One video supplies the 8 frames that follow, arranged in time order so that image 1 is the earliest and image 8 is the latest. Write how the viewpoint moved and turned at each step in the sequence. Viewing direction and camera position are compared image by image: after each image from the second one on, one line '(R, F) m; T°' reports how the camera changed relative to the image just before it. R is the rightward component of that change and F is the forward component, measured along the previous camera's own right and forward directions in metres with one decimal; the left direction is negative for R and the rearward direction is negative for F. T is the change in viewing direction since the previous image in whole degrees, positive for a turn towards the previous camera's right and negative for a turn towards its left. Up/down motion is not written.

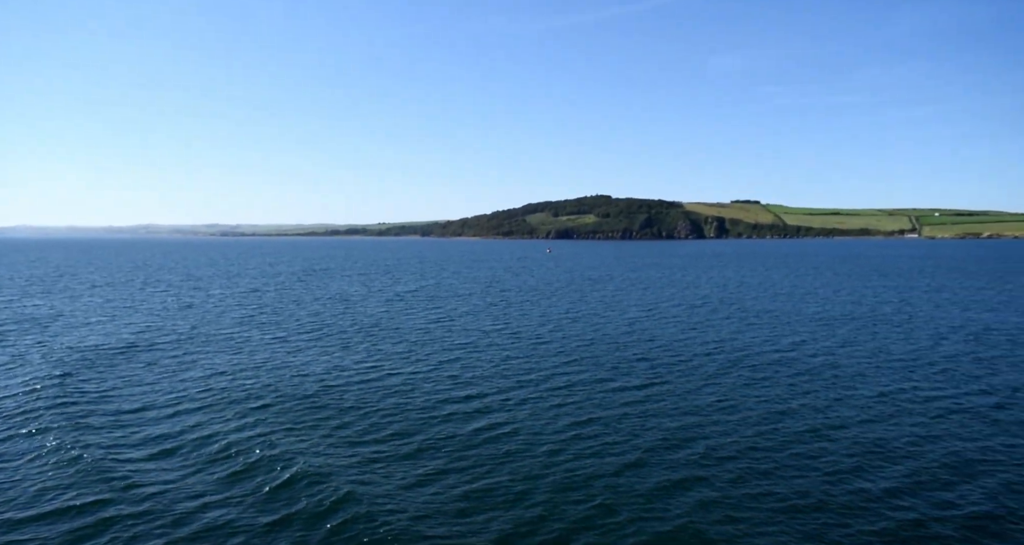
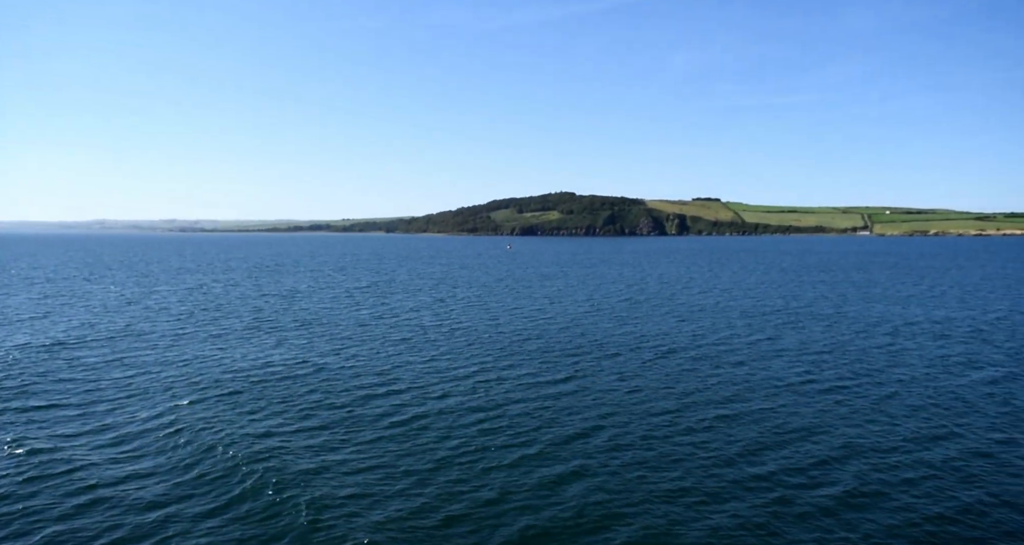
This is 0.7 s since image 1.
(+1.3, -0.7) m; +3°
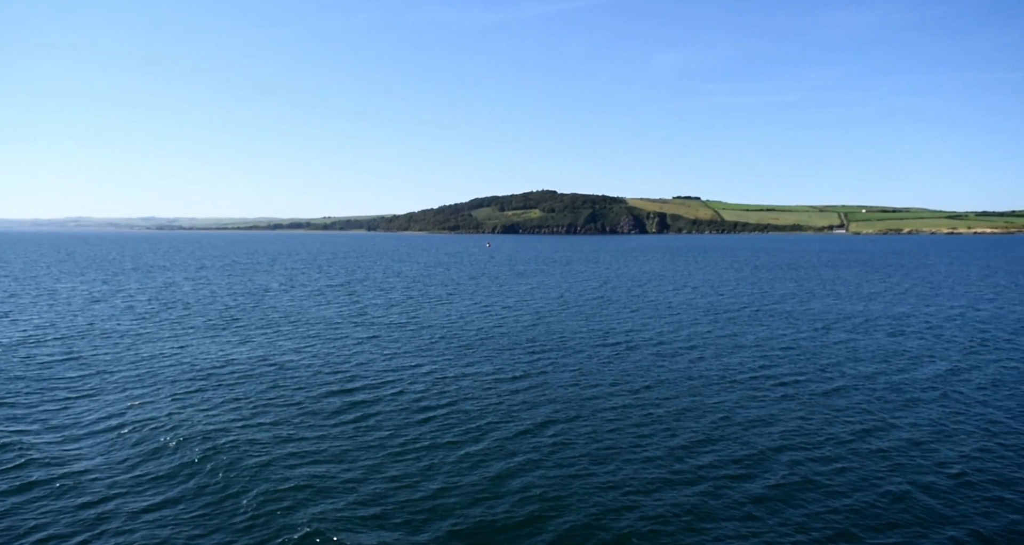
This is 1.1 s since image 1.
(+0.8, -0.3) m; +1°
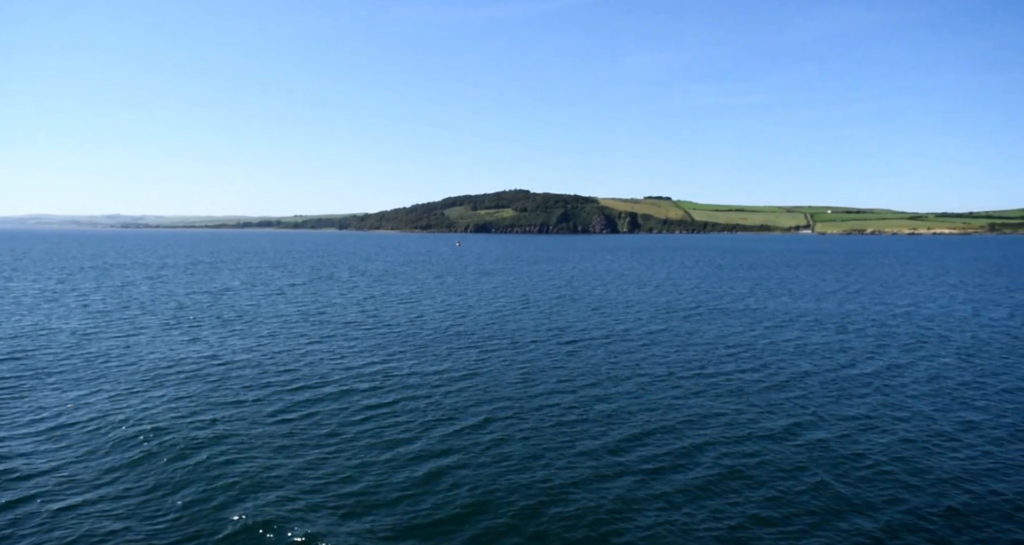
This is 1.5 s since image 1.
(+0.8, -0.3) m; +2°
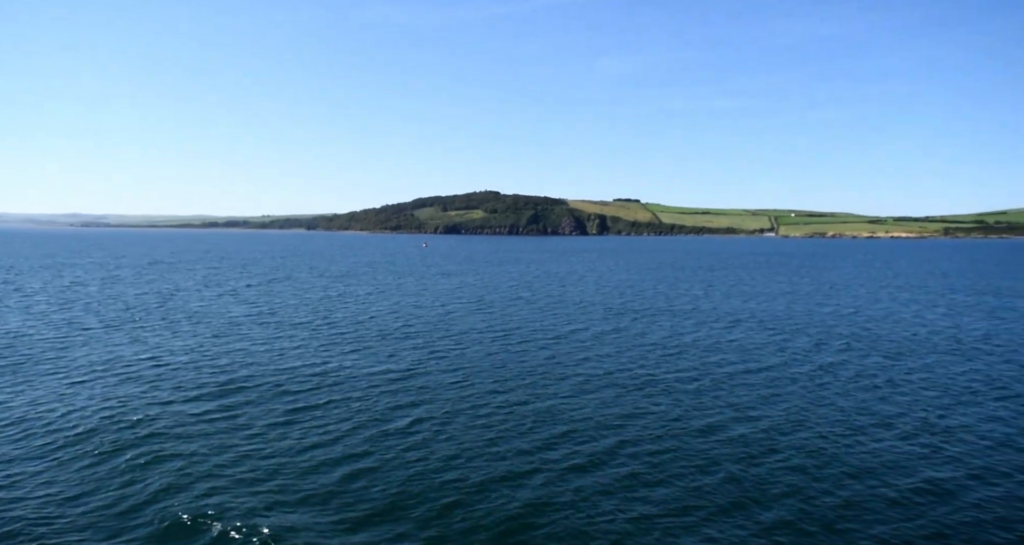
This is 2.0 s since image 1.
(+1.1, -0.4) m; +2°
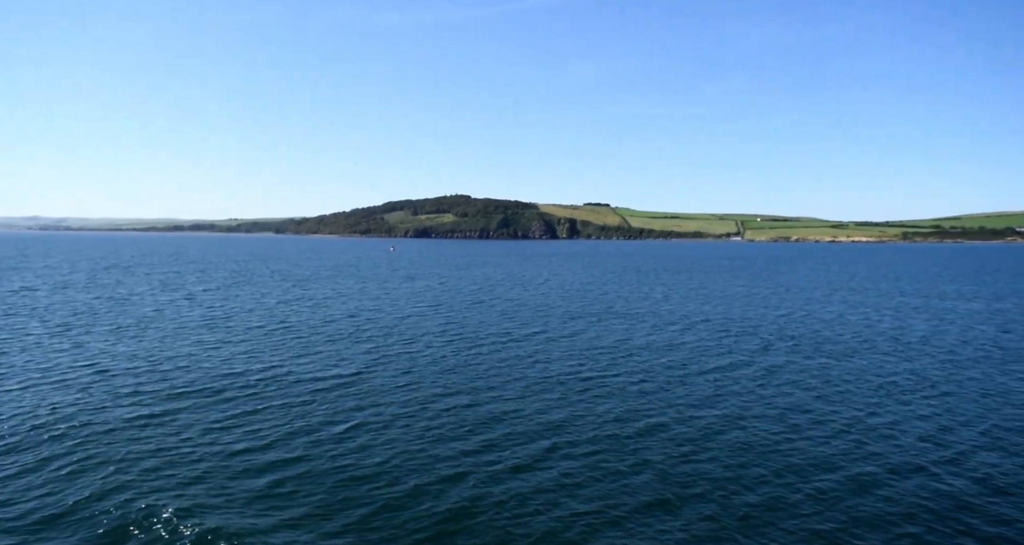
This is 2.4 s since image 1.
(+0.8, -0.3) m; +2°
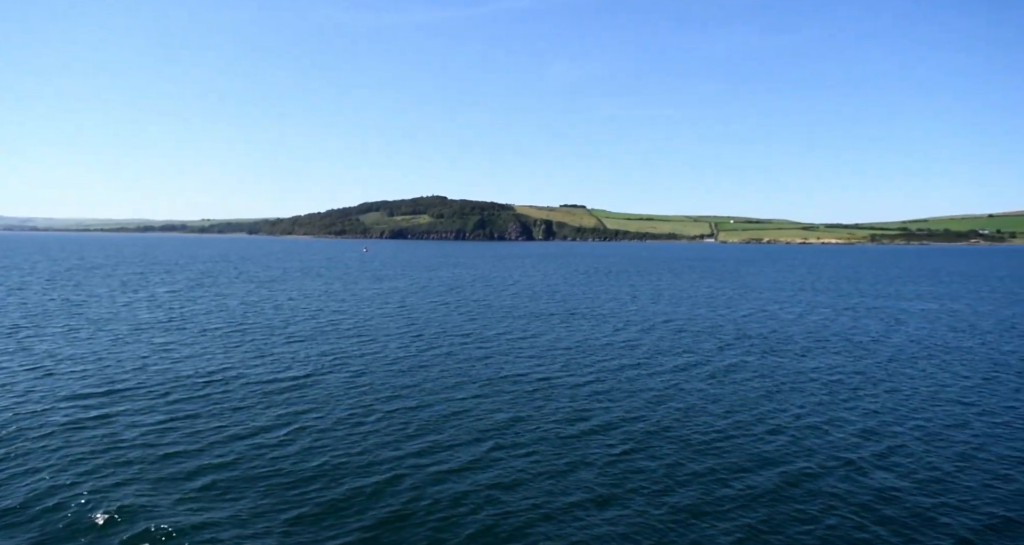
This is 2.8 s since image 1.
(+0.9, -0.2) m; +2°
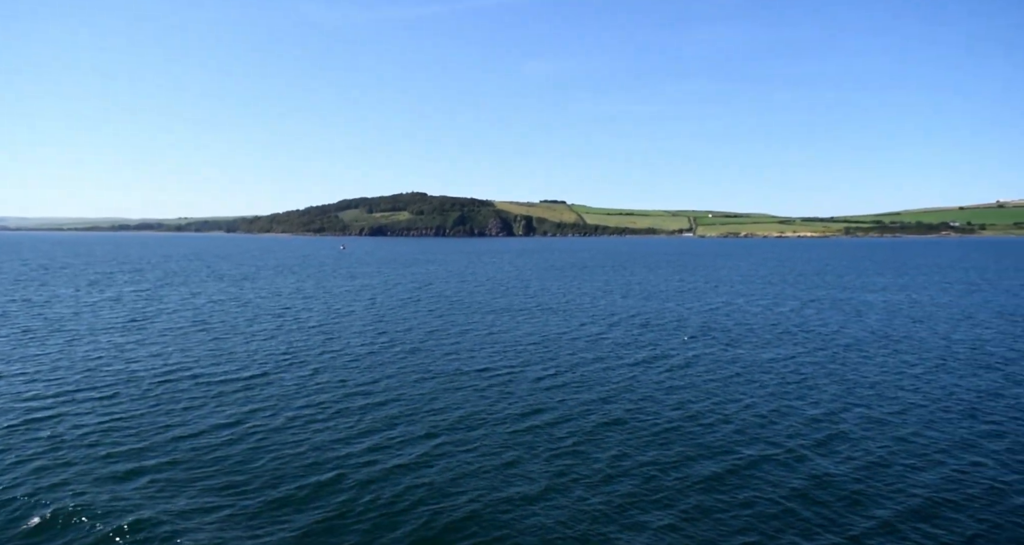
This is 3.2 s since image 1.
(+0.9, -0.2) m; +2°
